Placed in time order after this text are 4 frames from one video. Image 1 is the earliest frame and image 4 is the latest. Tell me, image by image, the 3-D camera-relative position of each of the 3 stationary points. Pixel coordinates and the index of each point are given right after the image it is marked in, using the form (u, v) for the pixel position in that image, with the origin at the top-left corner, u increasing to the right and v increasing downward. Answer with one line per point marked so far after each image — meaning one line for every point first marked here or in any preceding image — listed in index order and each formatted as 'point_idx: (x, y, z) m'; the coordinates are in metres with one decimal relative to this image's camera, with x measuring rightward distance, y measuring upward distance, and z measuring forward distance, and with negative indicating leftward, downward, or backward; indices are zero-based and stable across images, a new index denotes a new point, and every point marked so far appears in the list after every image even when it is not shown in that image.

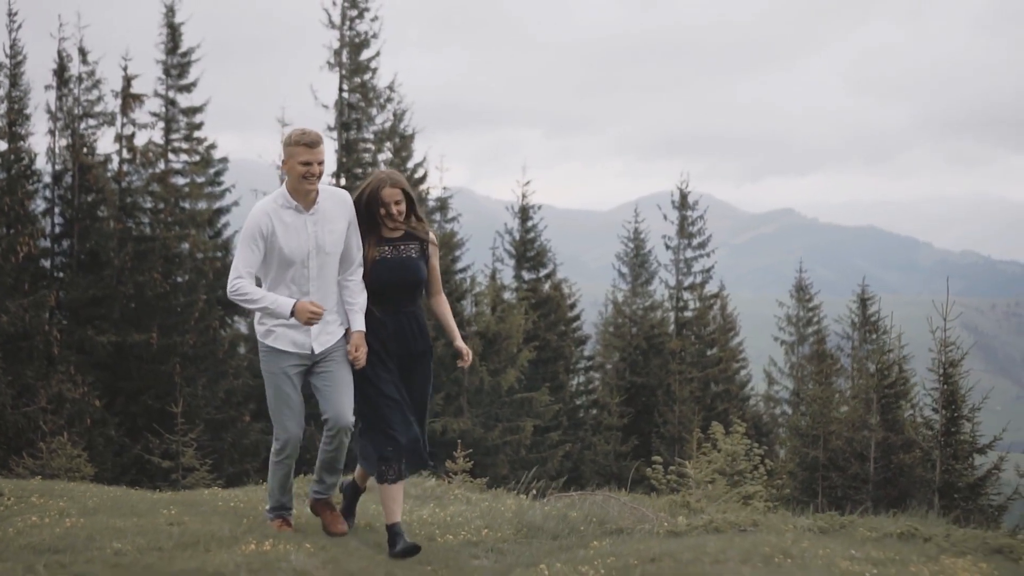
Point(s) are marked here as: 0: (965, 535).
0: (+4.6, -2.5, +9.8) m
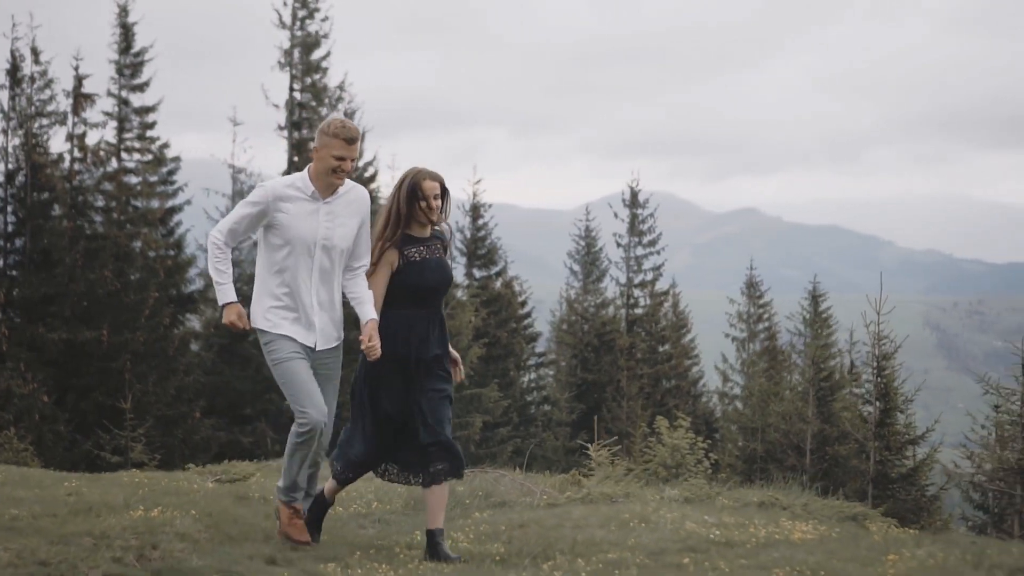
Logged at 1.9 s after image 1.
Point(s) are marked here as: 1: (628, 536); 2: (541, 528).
0: (+3.4, -2.4, +10.6) m
1: (+1.0, -2.2, +8.7) m
2: (+0.2, -2.2, +9.0) m
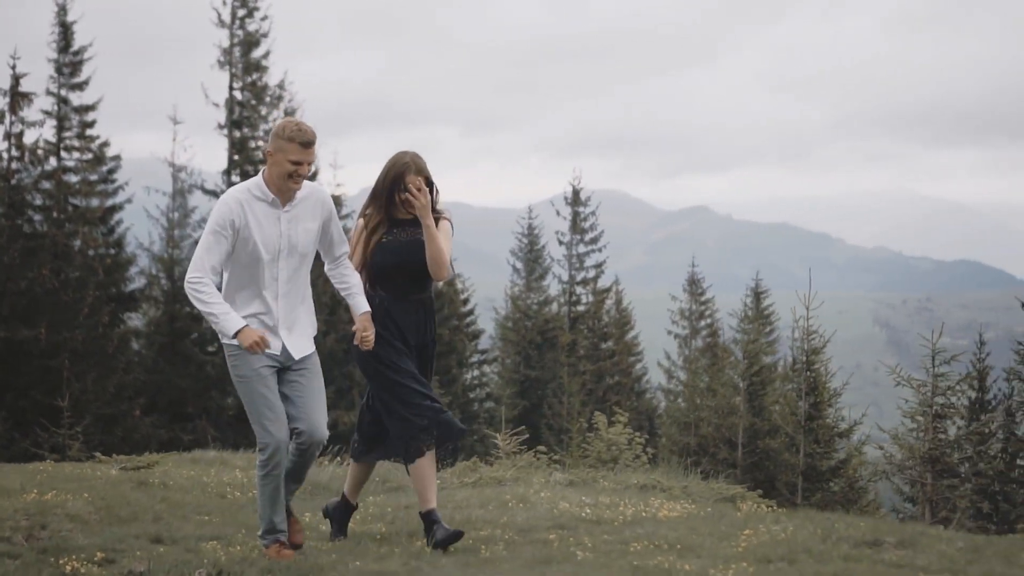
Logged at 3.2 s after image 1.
0: (+2.2, -2.3, +11.2) m
1: (-0.1, -2.1, +9.2) m
2: (-0.9, -2.2, +9.5) m
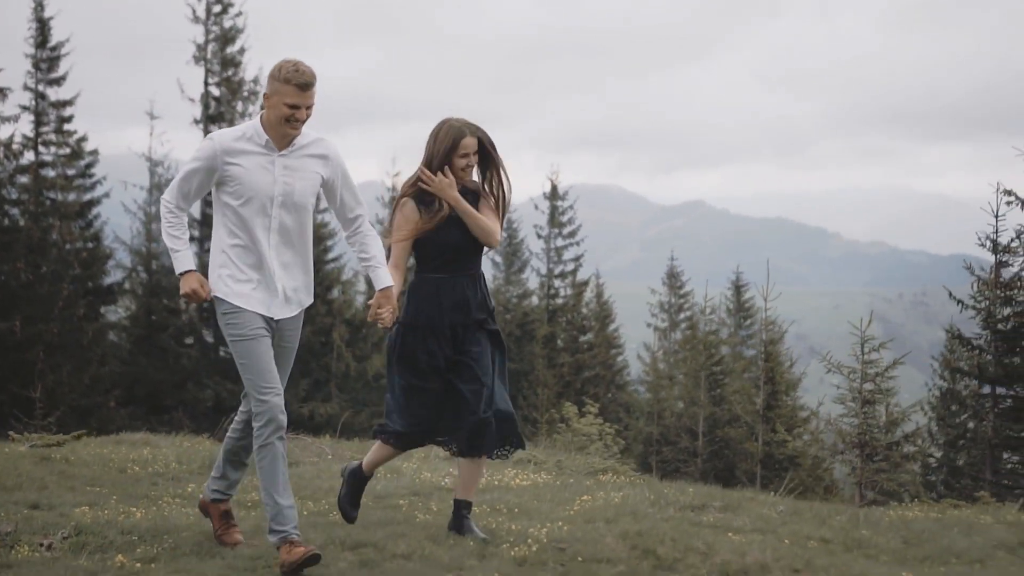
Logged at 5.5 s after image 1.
0: (+0.8, -2.1, +11.9) m
1: (-1.5, -2.0, +9.9) m
2: (-2.3, -2.0, +10.3) m
